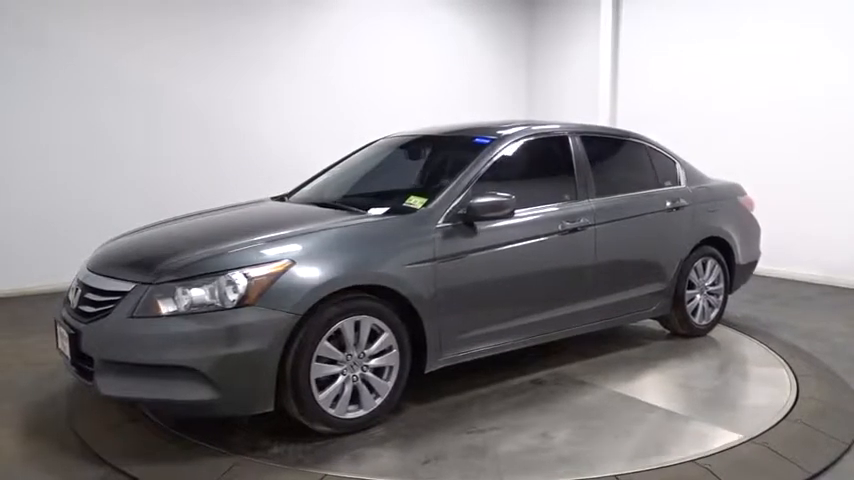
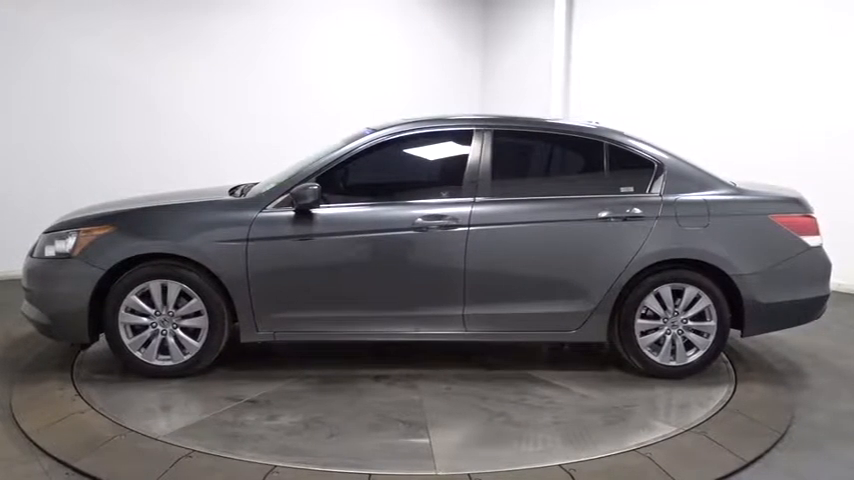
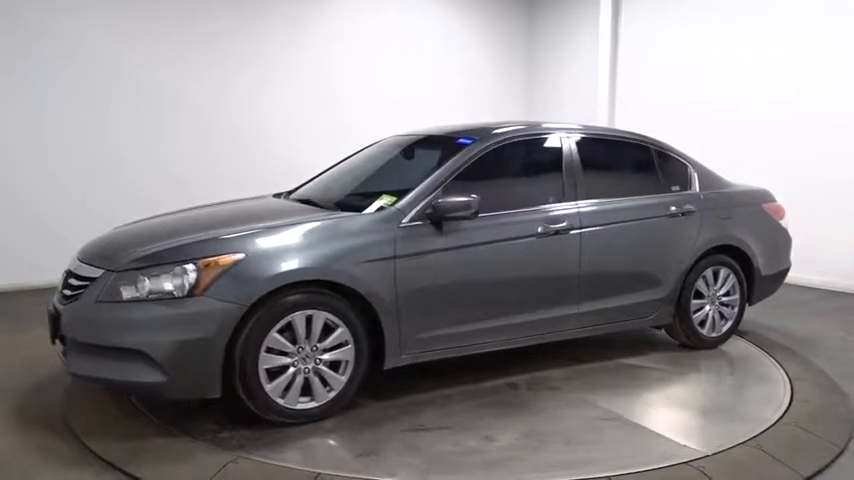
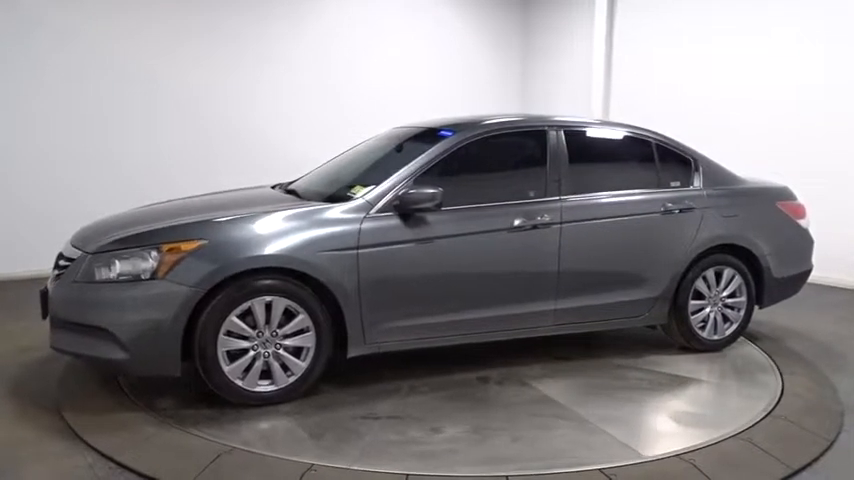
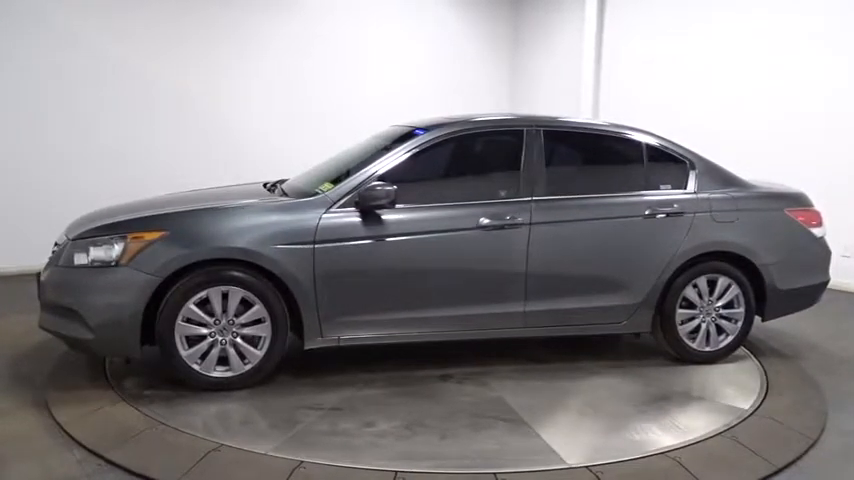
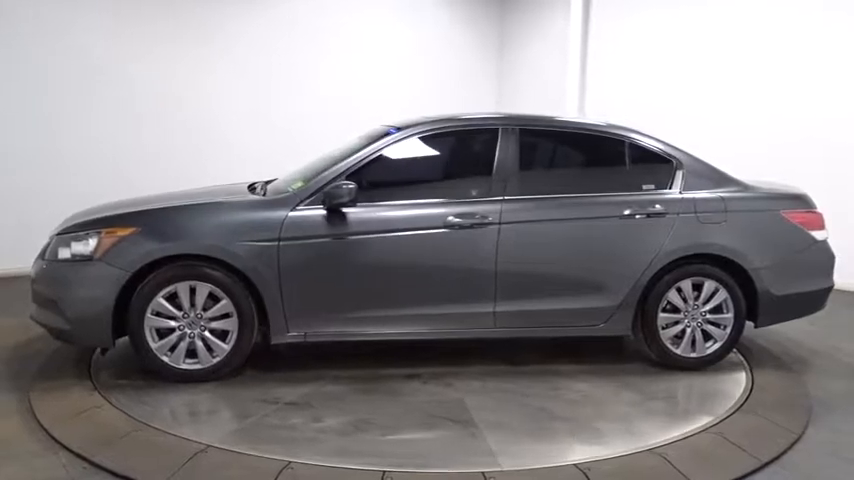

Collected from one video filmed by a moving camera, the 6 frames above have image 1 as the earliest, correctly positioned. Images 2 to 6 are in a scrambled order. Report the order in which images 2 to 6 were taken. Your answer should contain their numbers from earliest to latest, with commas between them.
3, 4, 5, 6, 2
